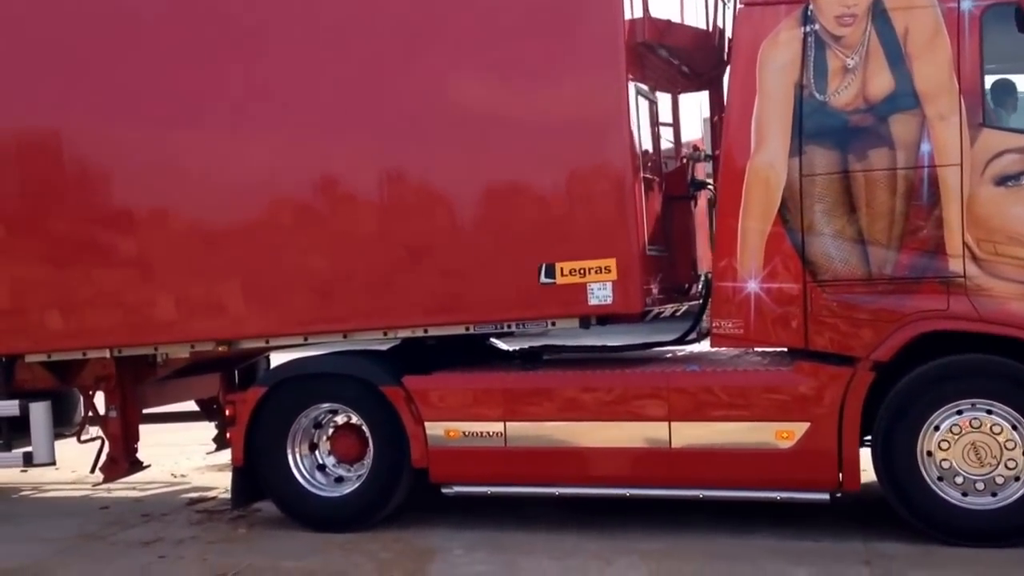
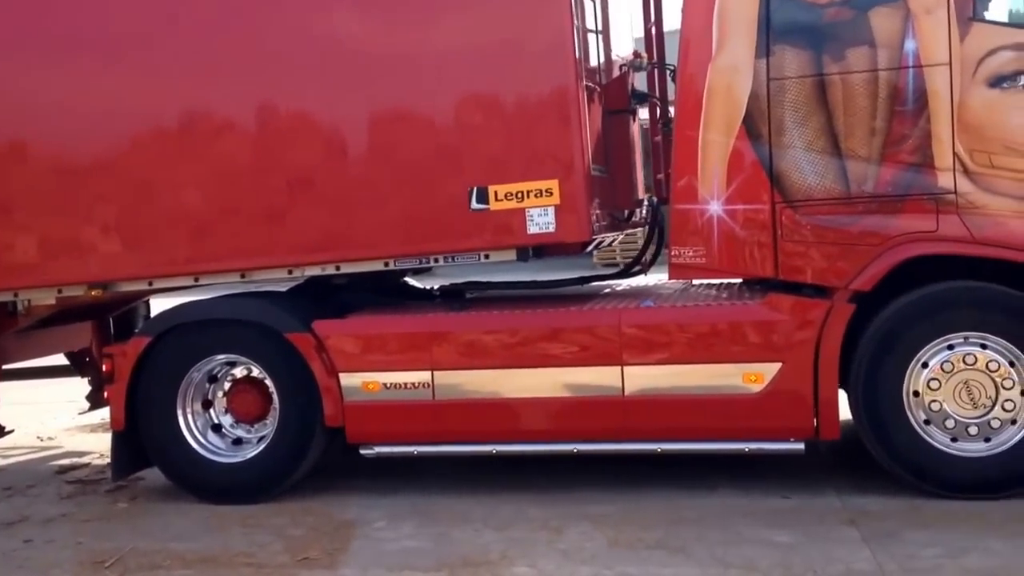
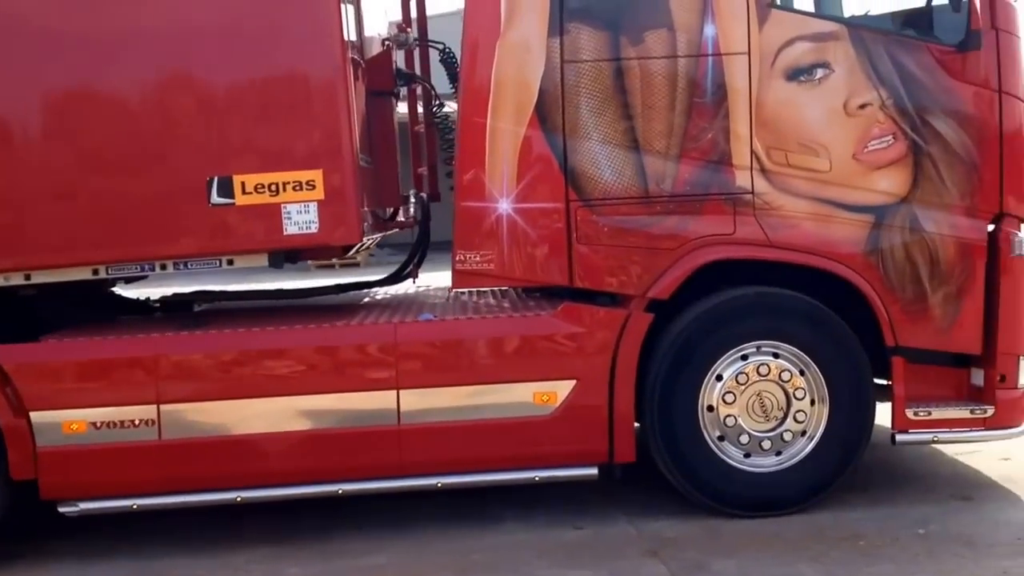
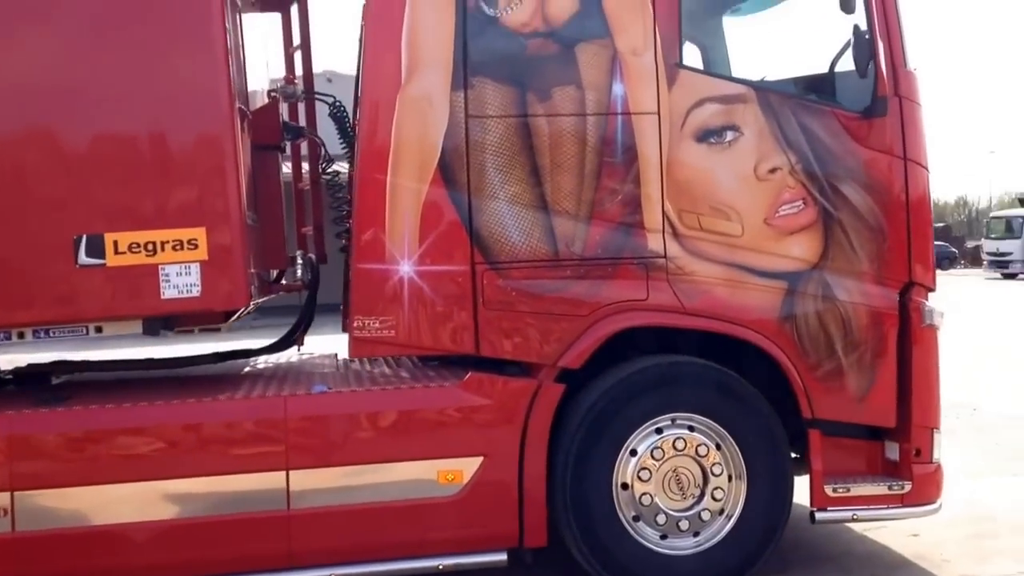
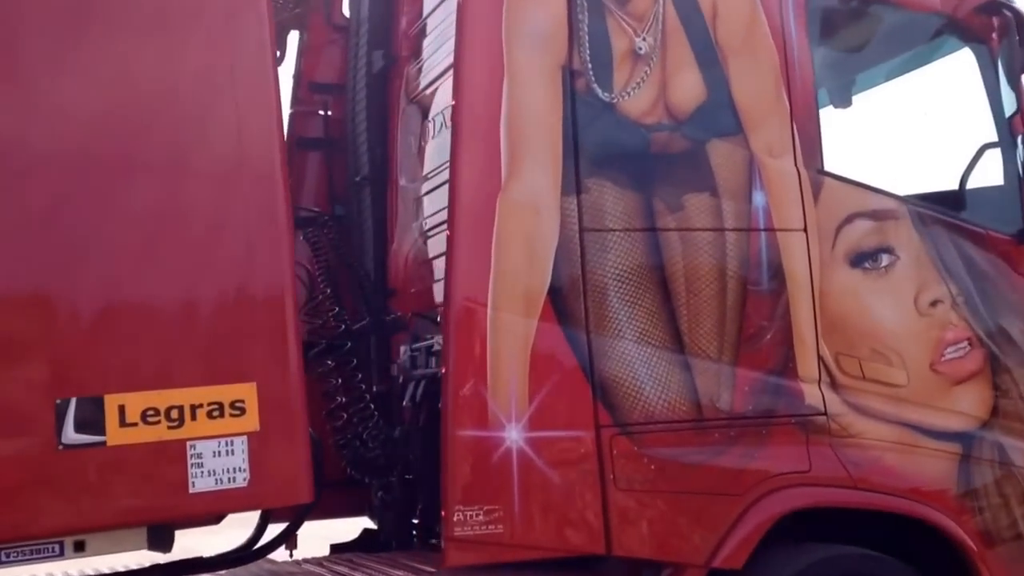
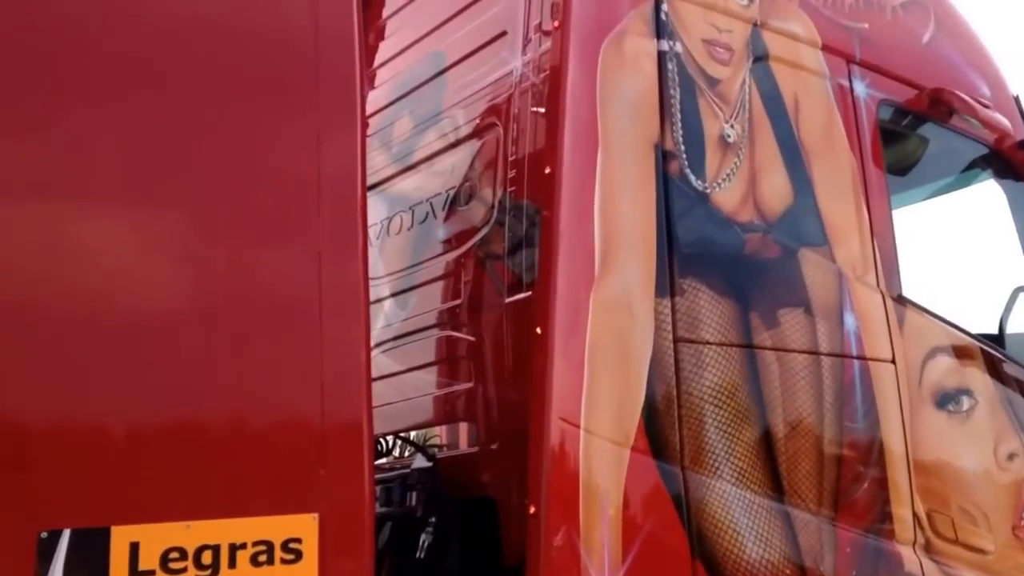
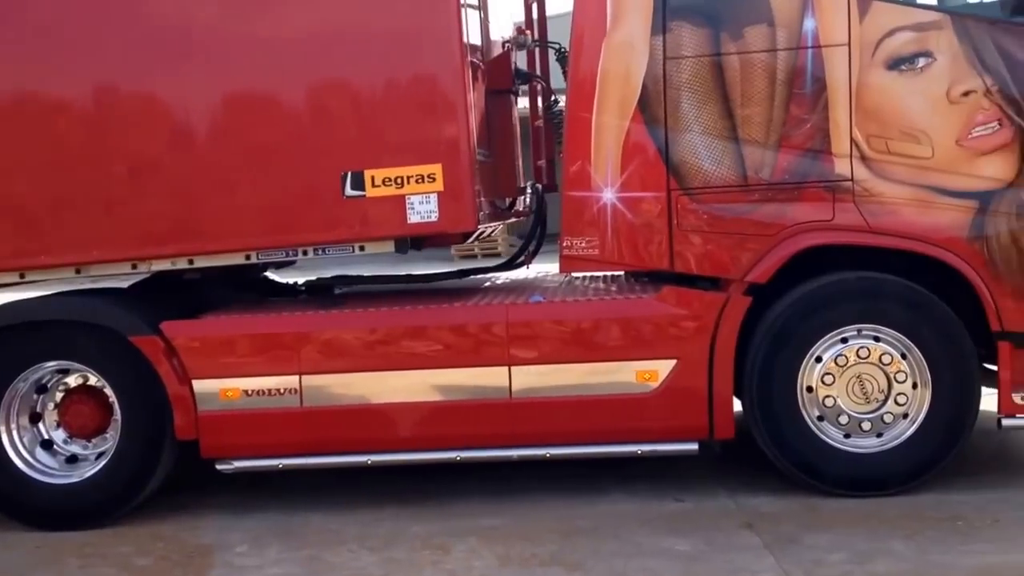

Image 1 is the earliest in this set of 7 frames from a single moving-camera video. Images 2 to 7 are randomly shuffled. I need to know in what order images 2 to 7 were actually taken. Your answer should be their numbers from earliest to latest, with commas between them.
2, 7, 3, 4, 5, 6
